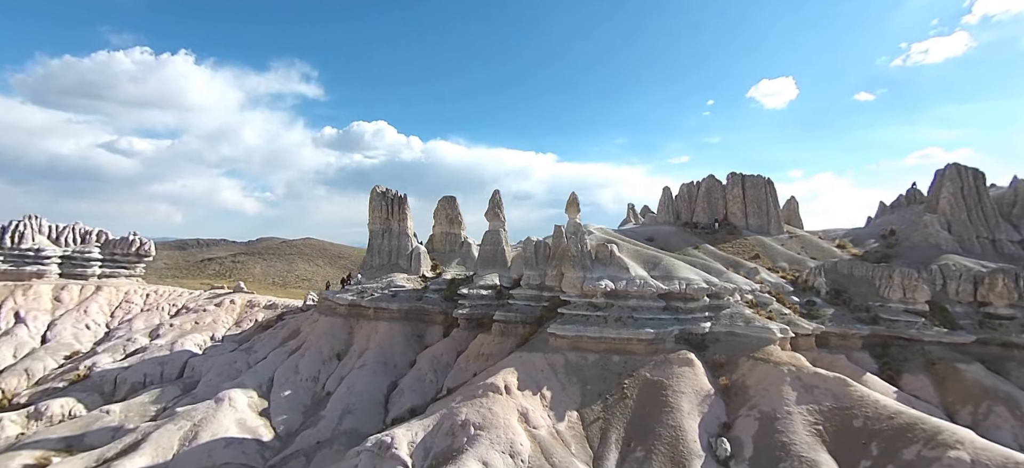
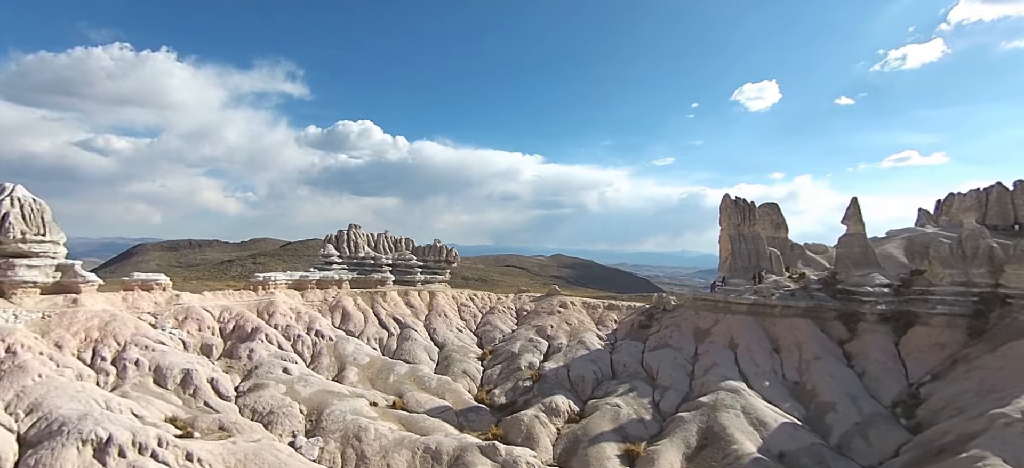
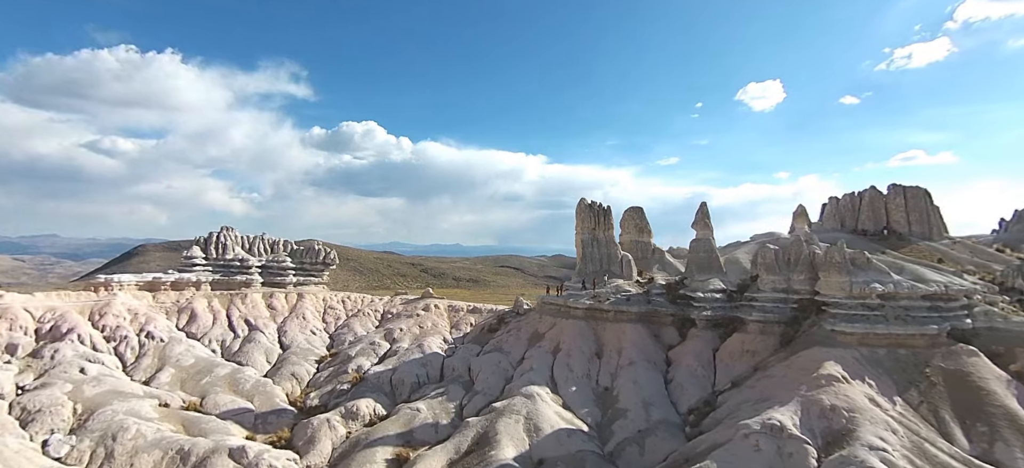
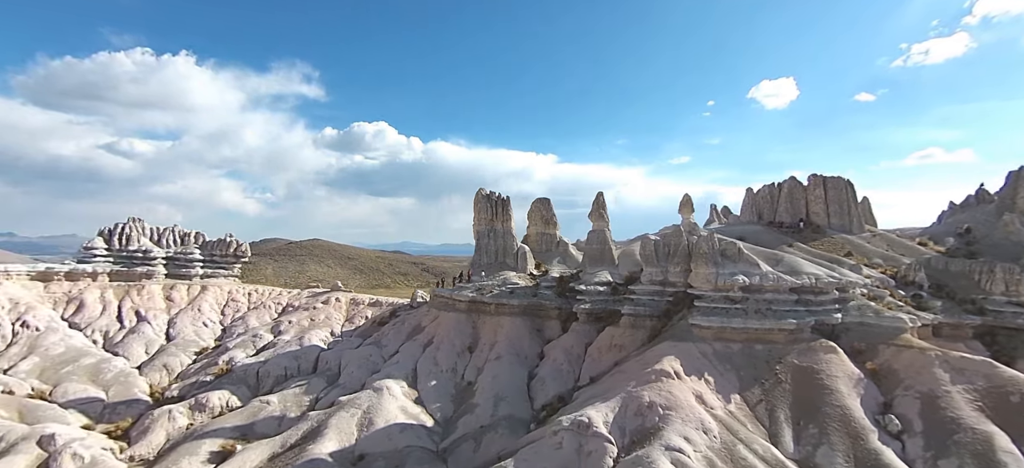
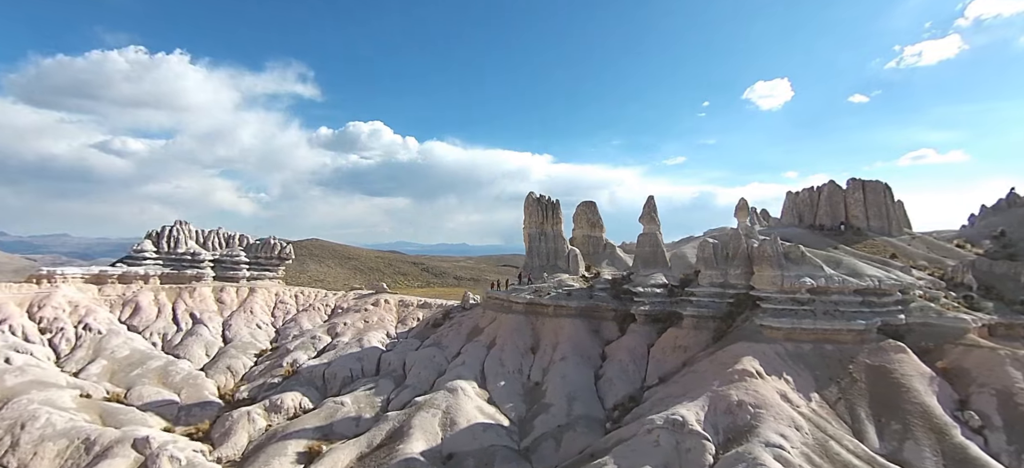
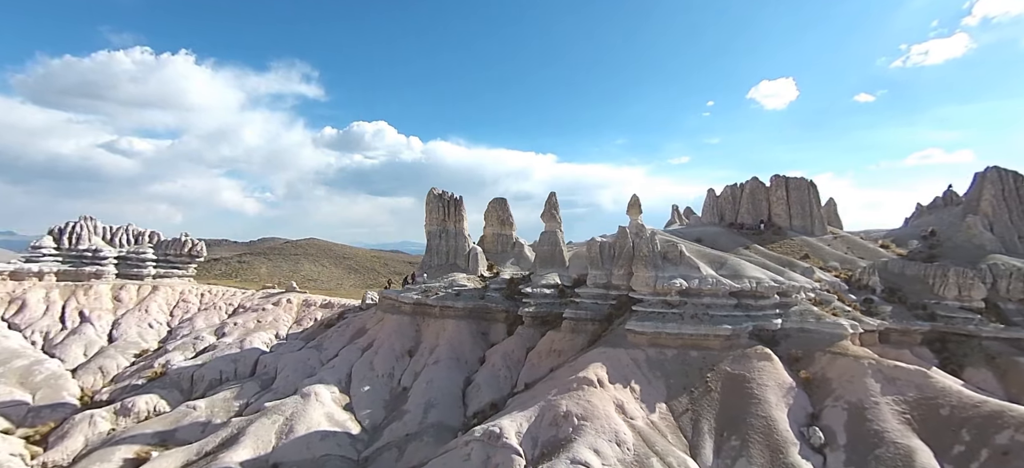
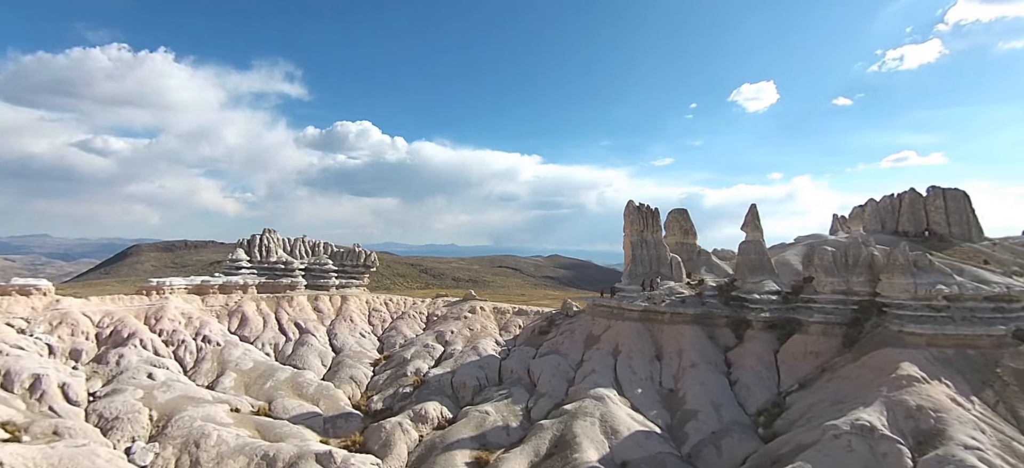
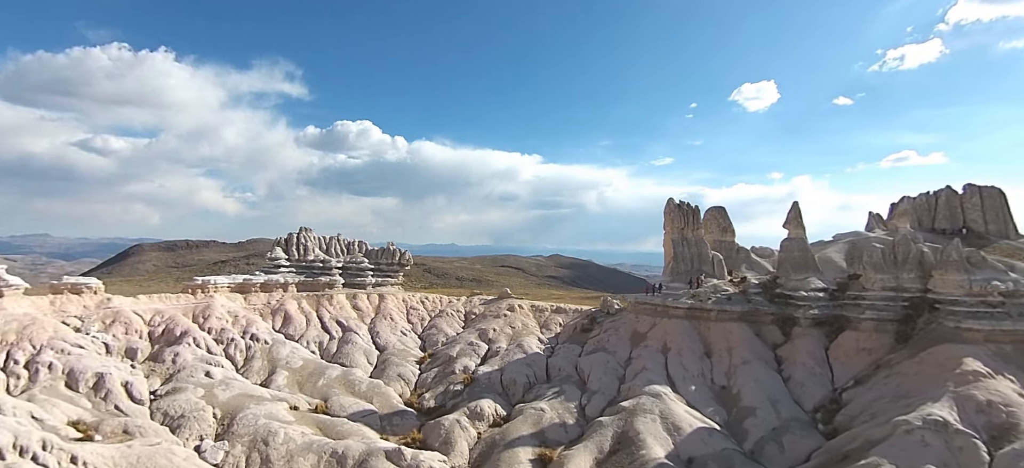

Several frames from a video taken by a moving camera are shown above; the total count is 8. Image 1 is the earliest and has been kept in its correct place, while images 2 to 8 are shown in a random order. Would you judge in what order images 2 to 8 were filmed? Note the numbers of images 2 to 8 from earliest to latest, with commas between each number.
6, 4, 5, 3, 7, 8, 2
